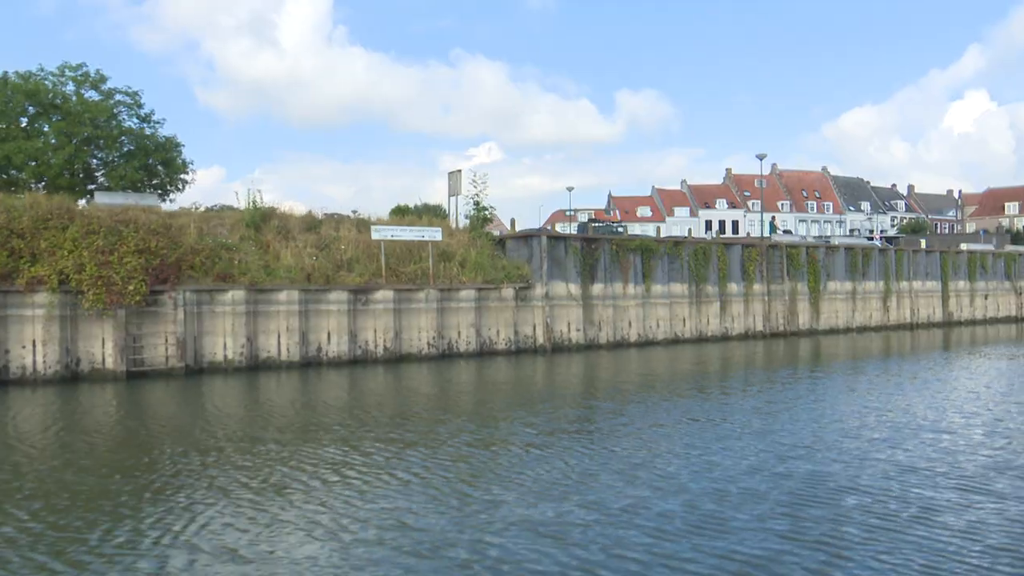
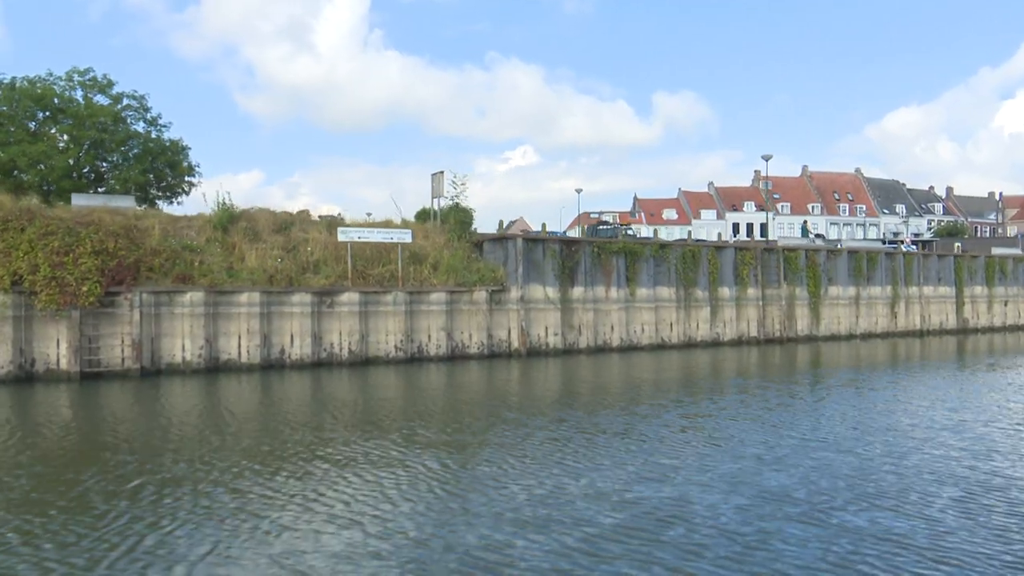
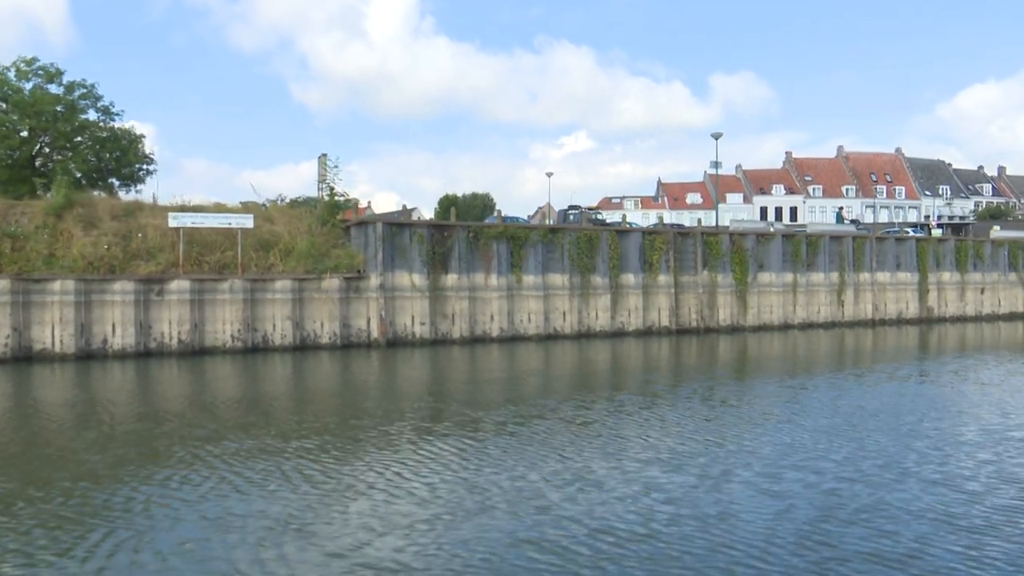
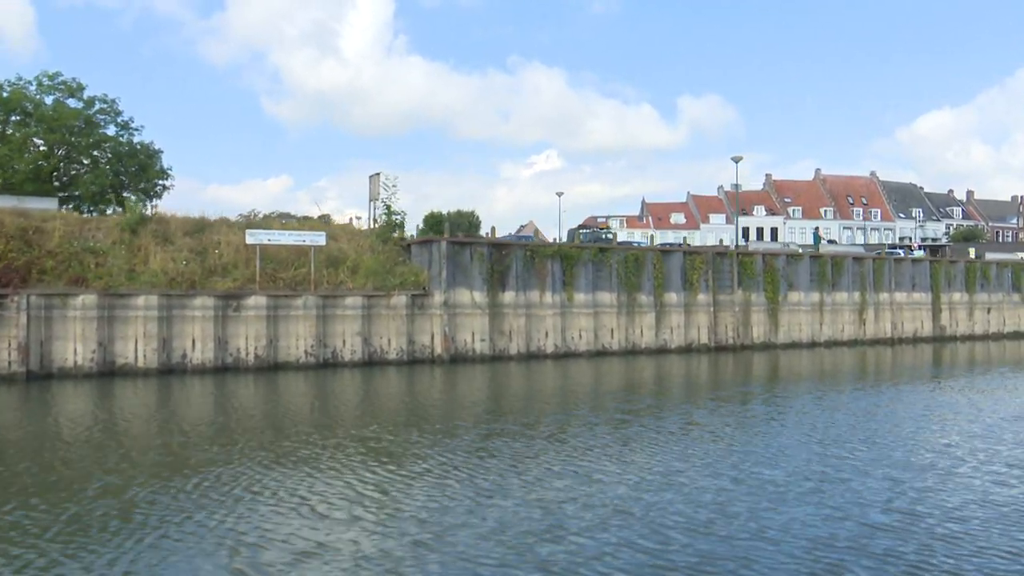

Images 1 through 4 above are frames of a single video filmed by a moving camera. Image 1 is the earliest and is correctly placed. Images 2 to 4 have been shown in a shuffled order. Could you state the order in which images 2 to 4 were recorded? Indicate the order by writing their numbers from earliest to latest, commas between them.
2, 4, 3
